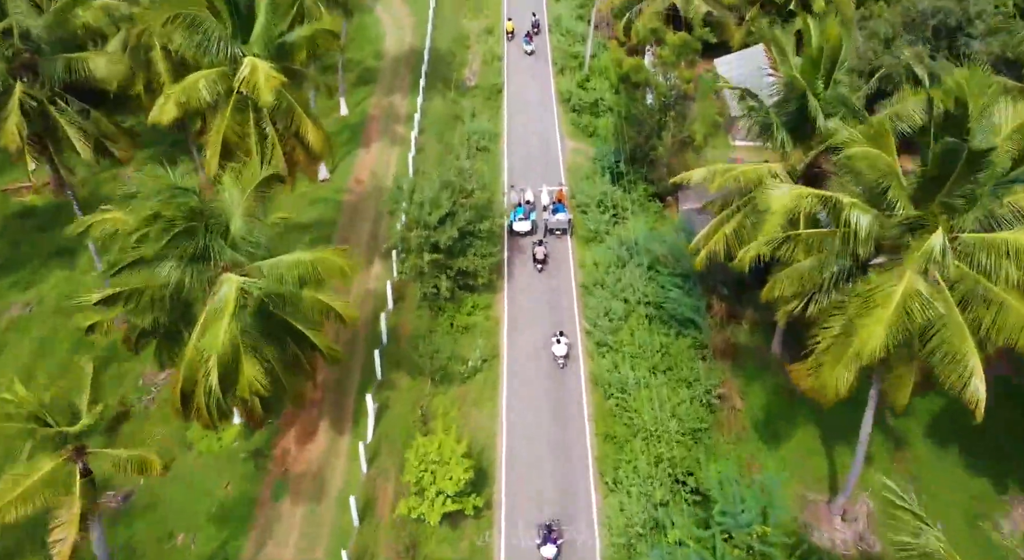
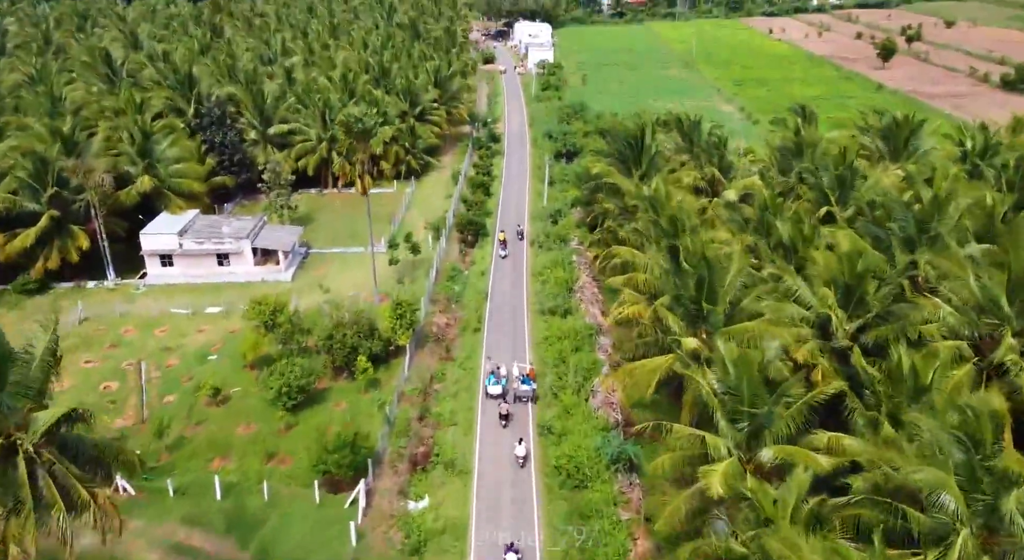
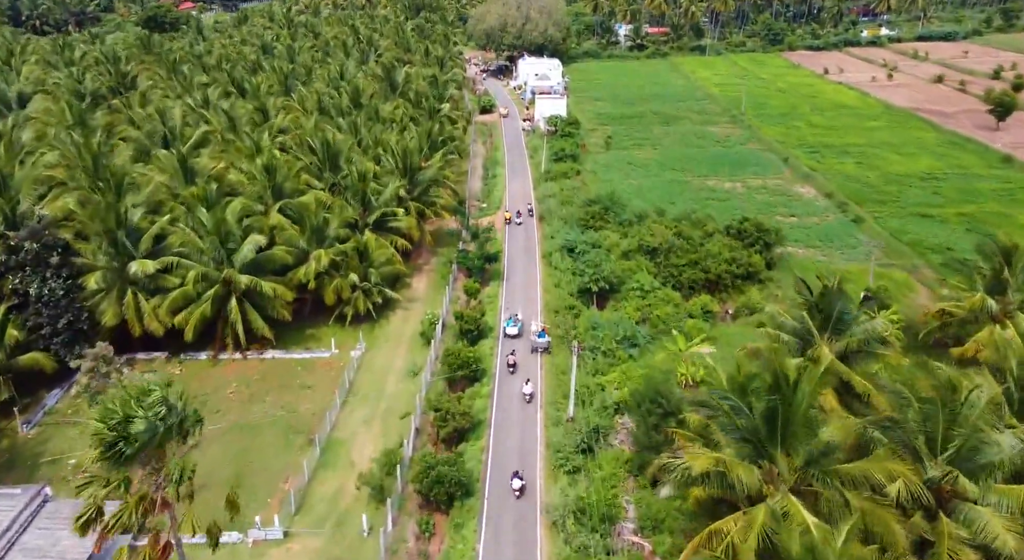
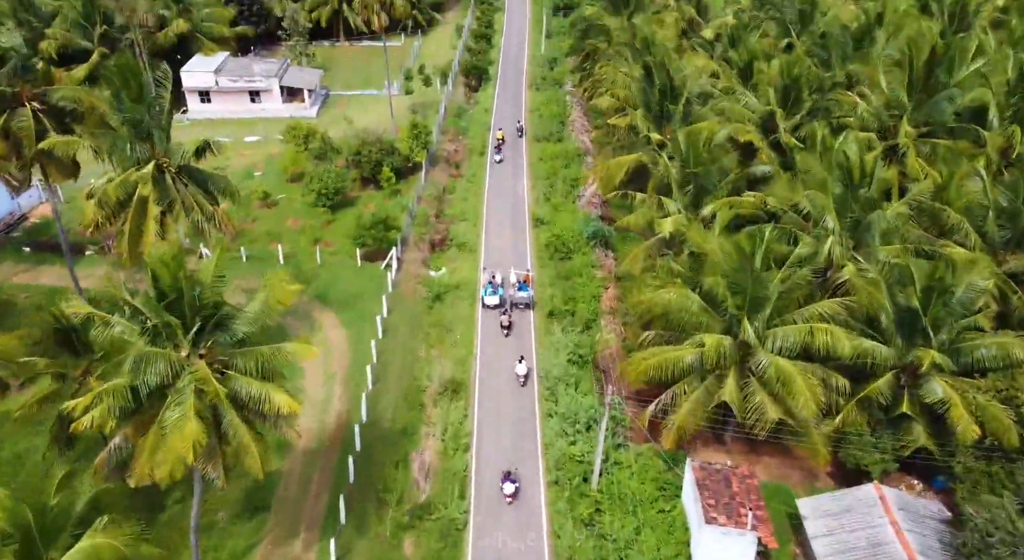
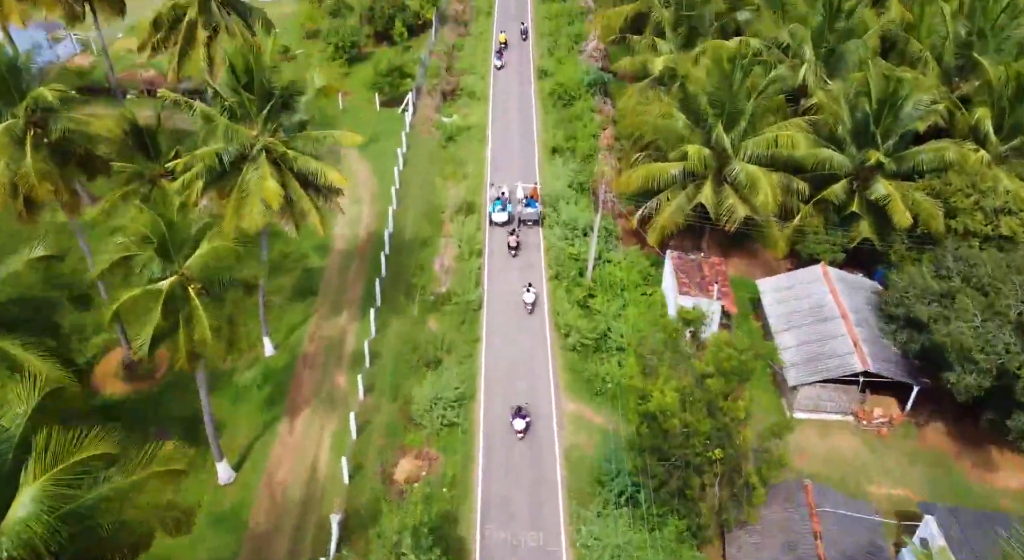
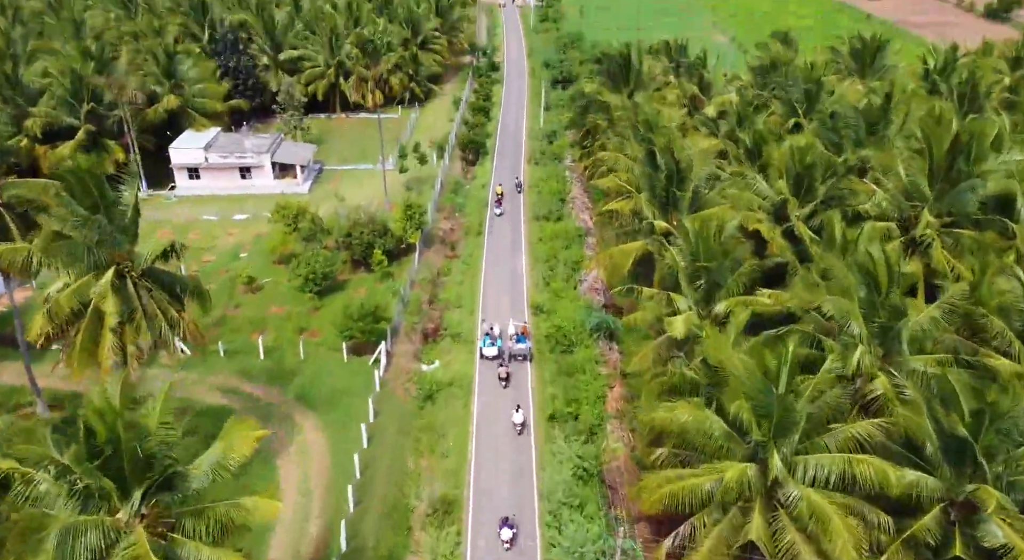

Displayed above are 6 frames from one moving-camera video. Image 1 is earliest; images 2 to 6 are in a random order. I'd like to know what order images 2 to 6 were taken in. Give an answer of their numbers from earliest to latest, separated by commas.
5, 4, 6, 2, 3
